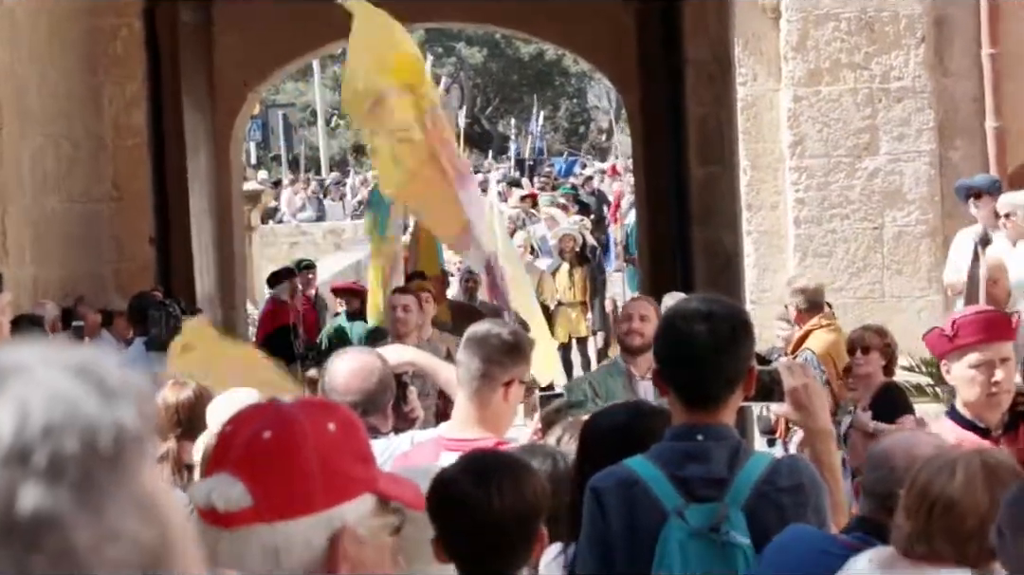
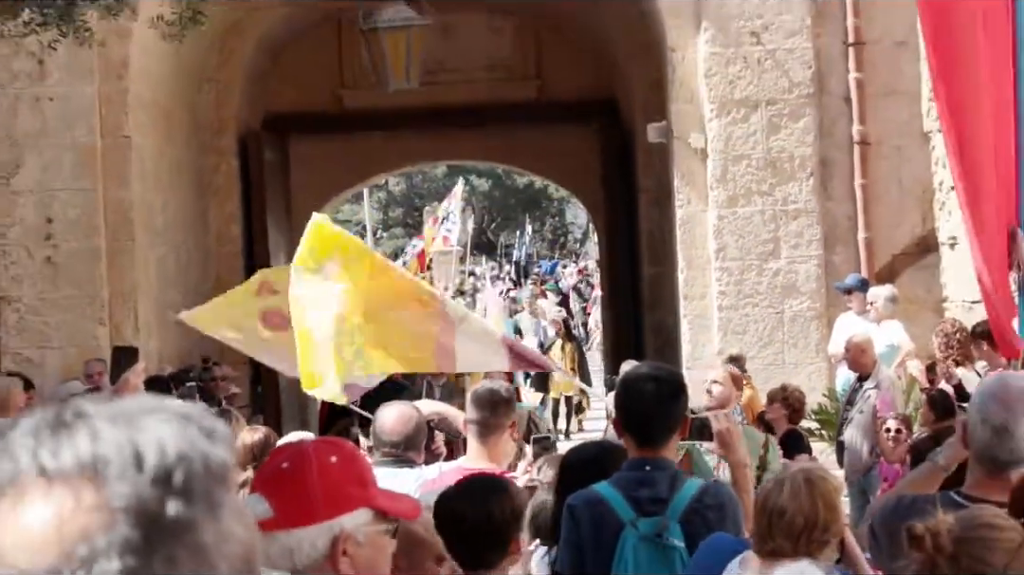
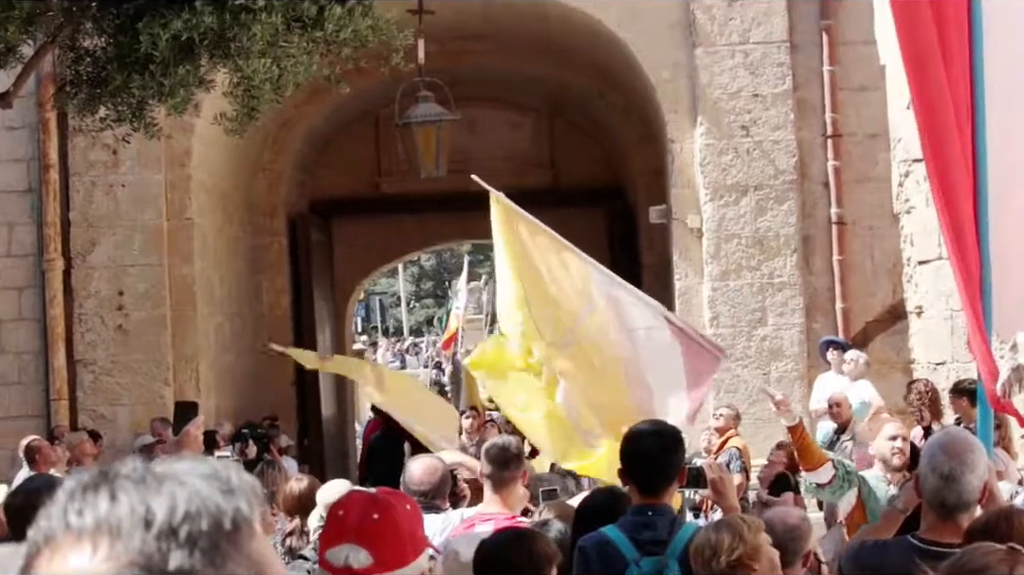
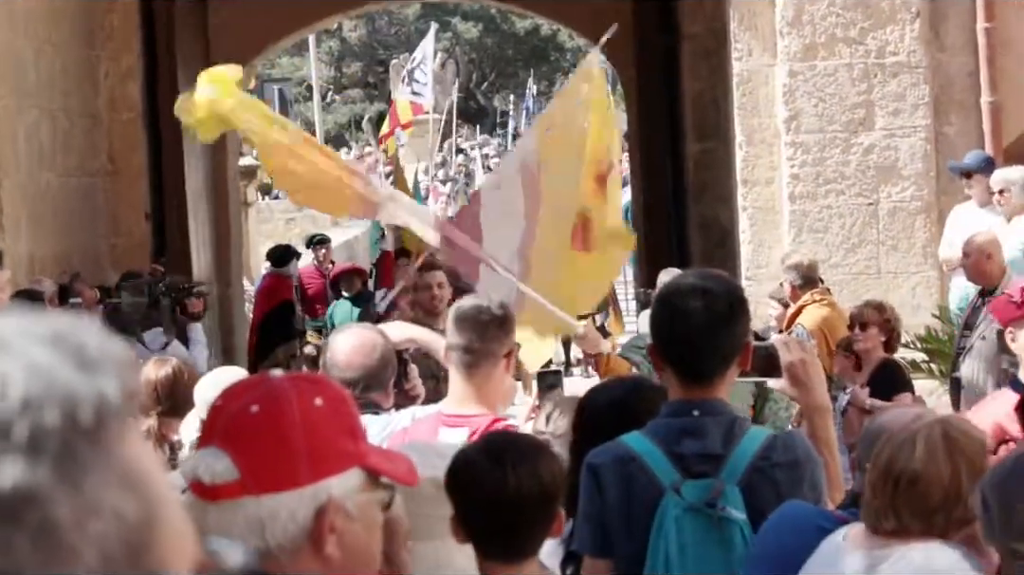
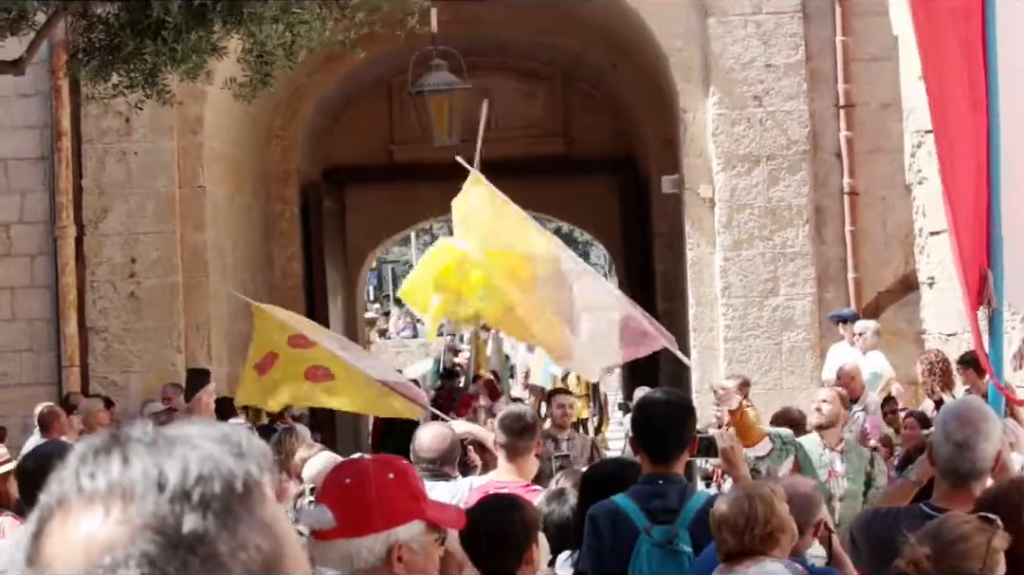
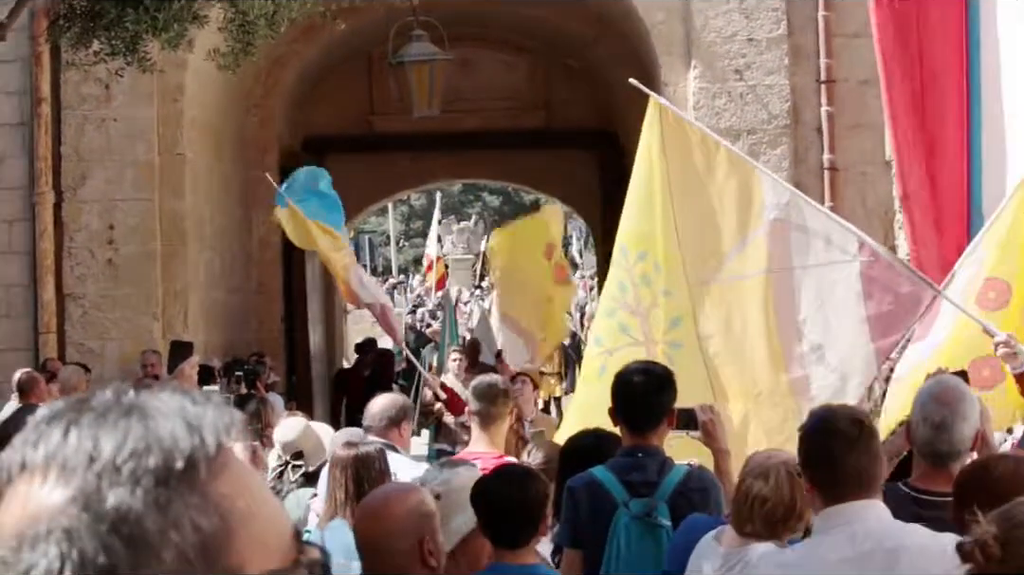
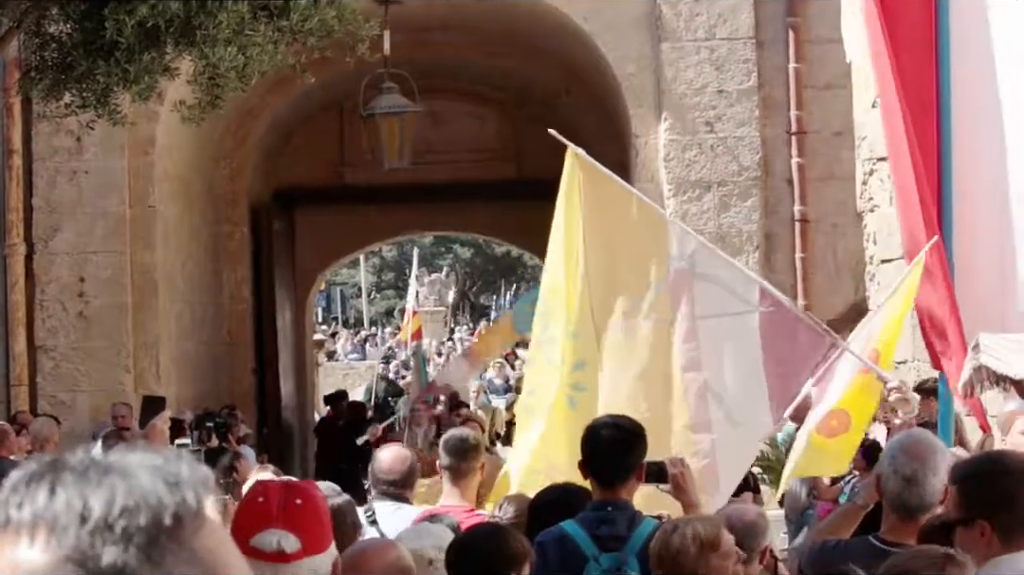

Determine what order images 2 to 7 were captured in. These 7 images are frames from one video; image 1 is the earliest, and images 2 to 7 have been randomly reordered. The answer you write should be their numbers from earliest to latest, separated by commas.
4, 2, 5, 3, 7, 6
